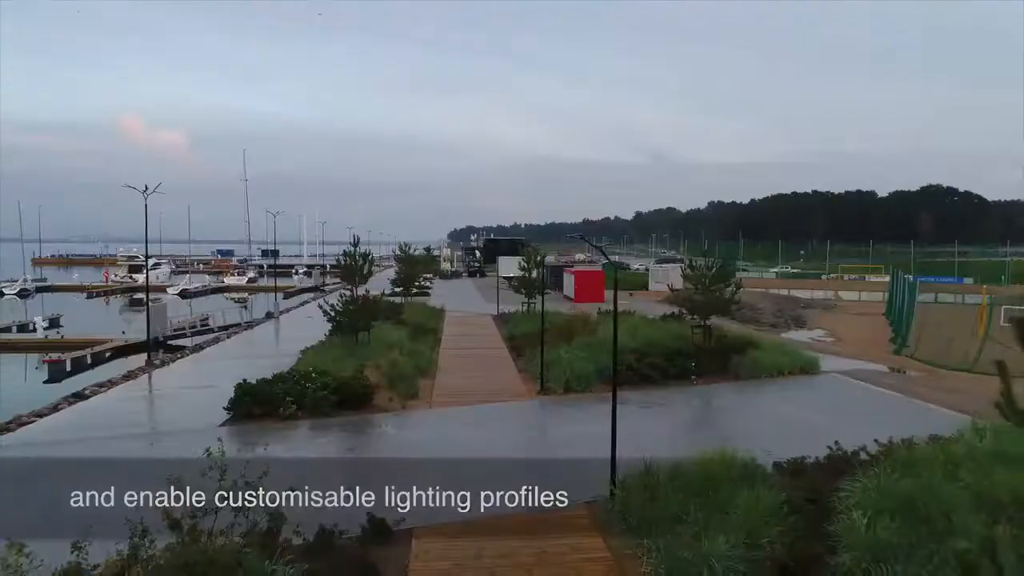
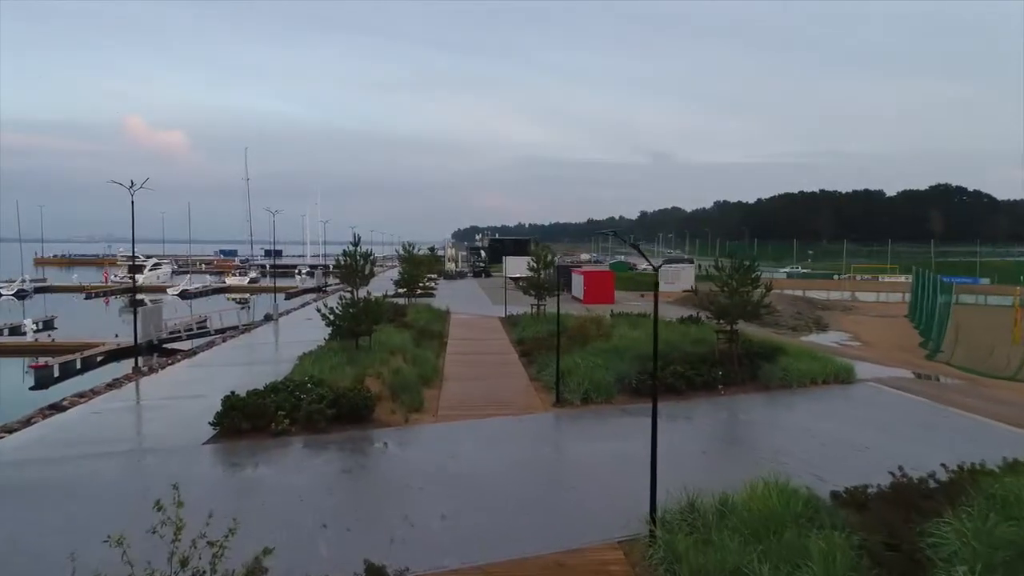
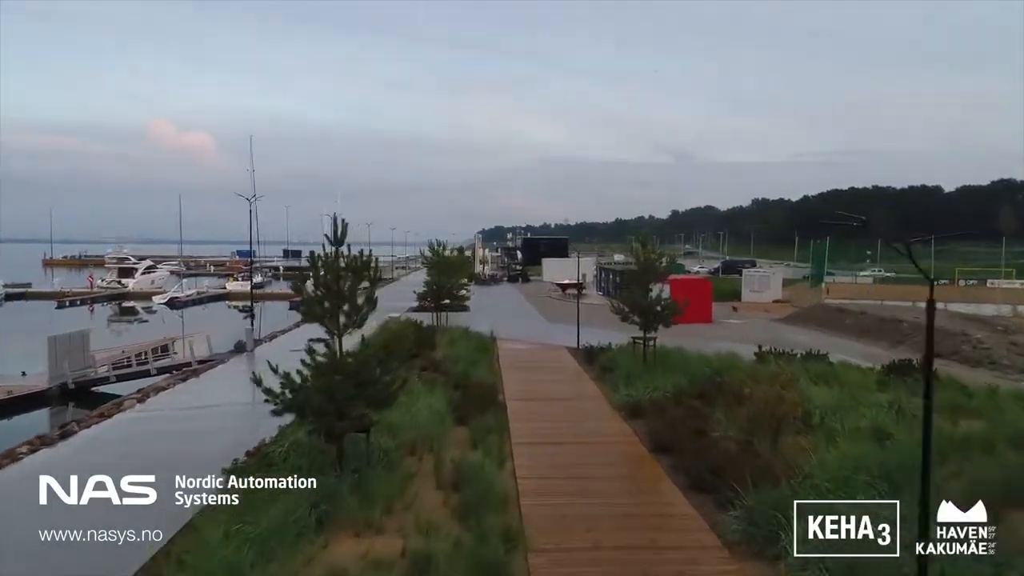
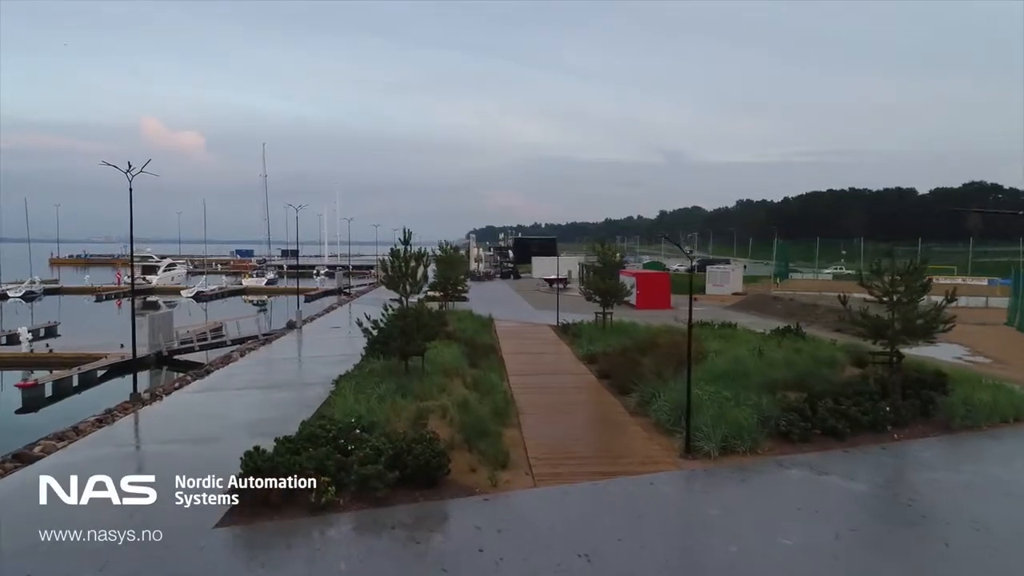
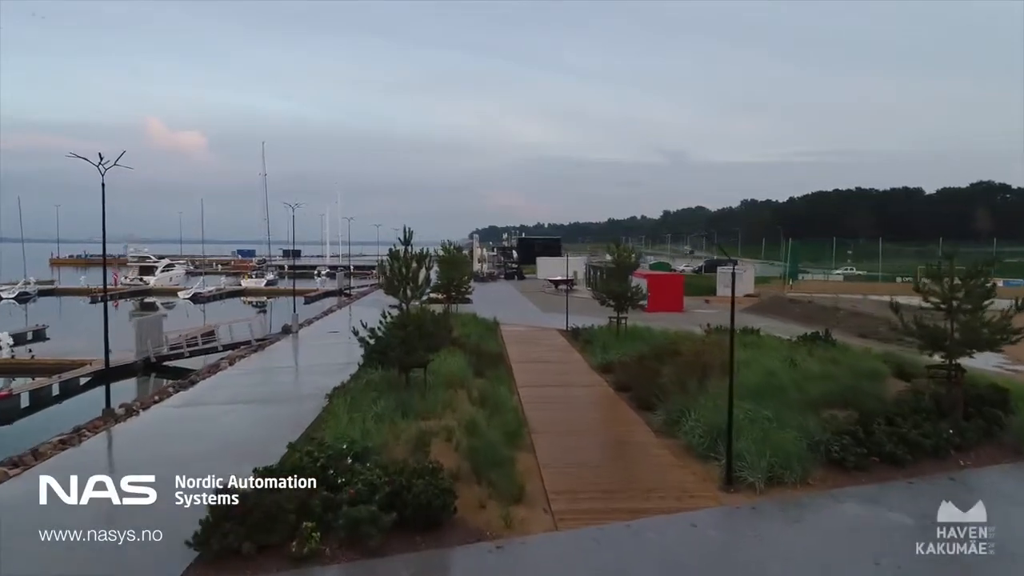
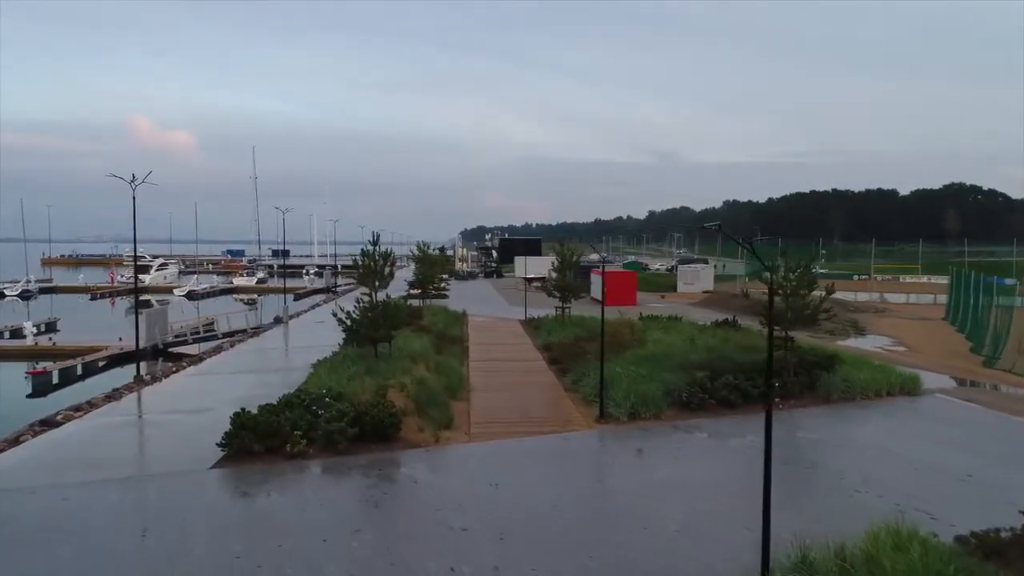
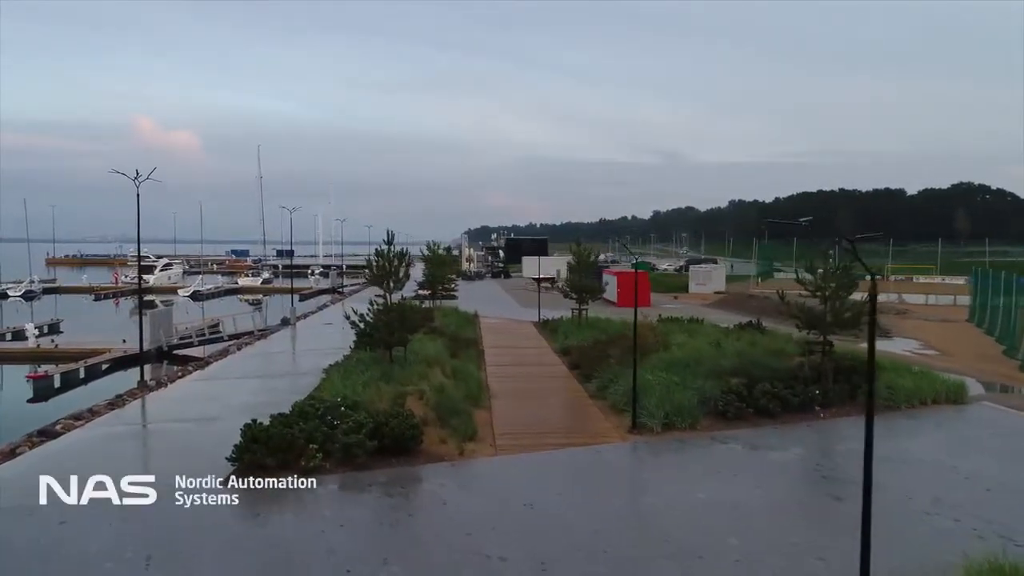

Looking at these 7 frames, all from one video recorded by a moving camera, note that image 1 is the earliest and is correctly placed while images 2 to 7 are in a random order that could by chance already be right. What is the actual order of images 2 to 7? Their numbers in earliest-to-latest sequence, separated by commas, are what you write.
2, 6, 7, 4, 5, 3
